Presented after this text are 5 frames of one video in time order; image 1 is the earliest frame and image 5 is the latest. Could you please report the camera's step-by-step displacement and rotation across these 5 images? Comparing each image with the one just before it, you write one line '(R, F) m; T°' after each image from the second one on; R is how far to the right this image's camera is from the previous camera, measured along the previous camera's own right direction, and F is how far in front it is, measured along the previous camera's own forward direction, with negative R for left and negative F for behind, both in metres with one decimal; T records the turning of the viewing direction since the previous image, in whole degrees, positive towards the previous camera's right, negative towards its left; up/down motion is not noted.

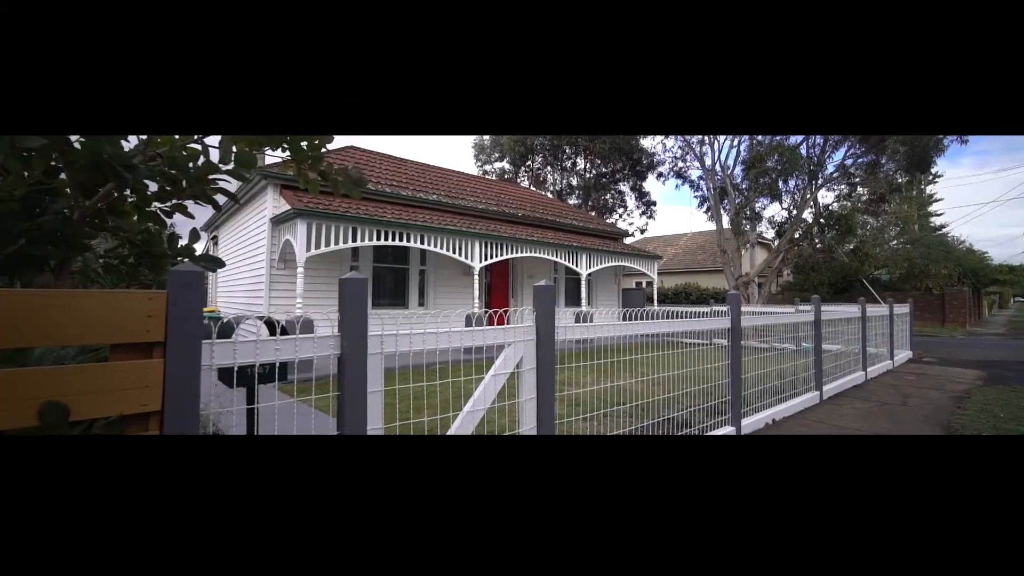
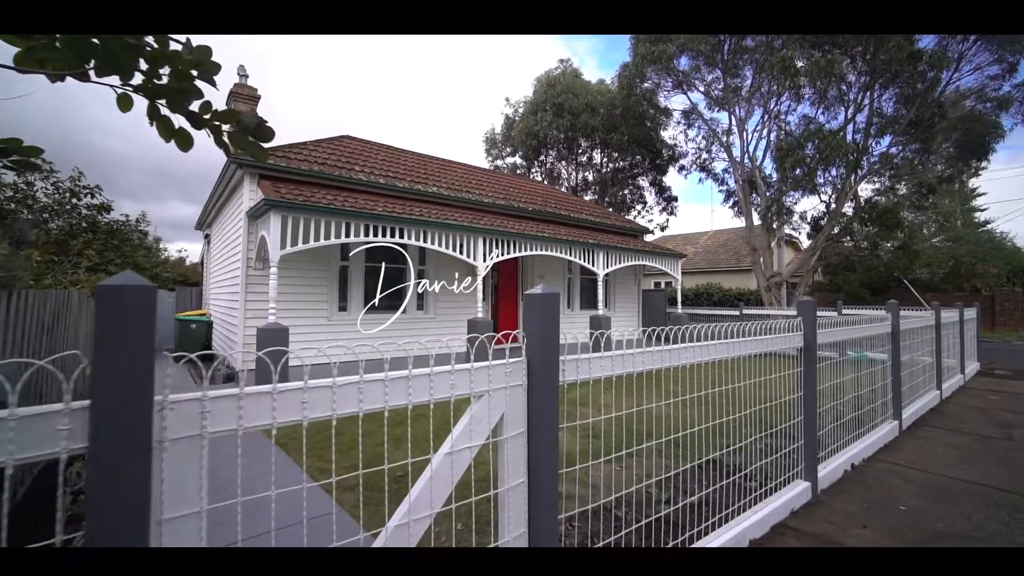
(+0.1, +1.1) m; -2°
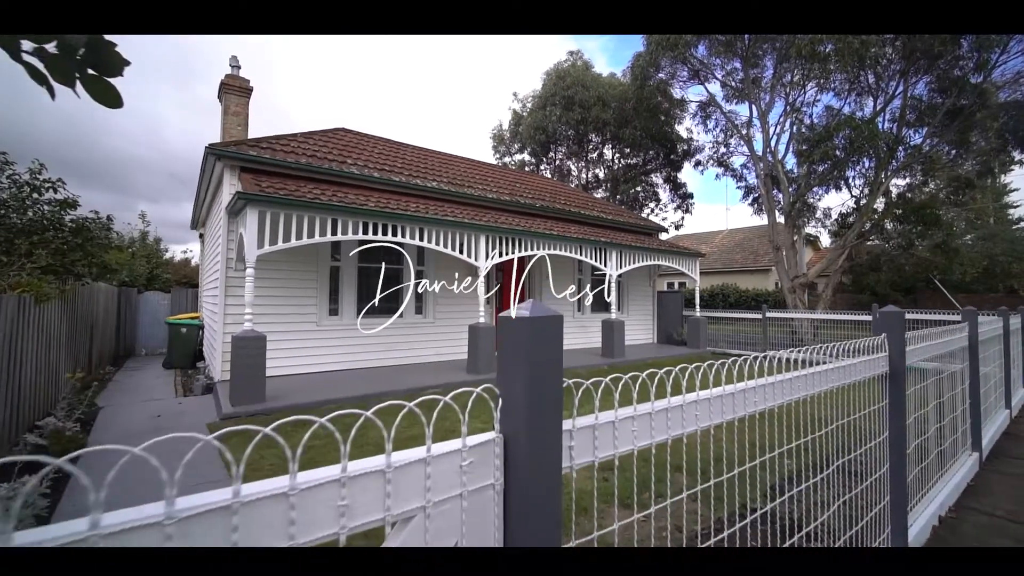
(+0.1, +0.8) m; -1°
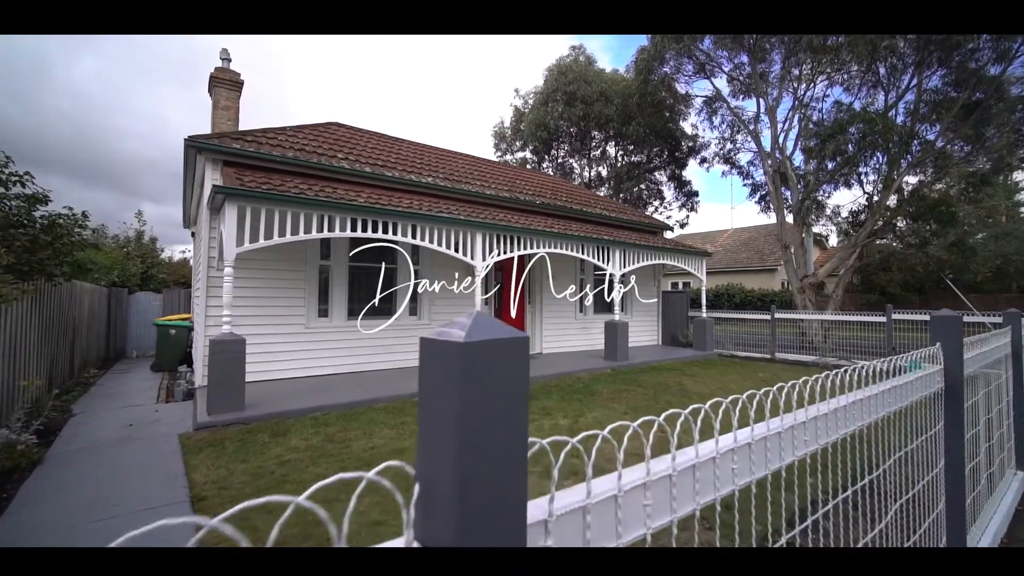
(+0.1, +0.4) m; 0°
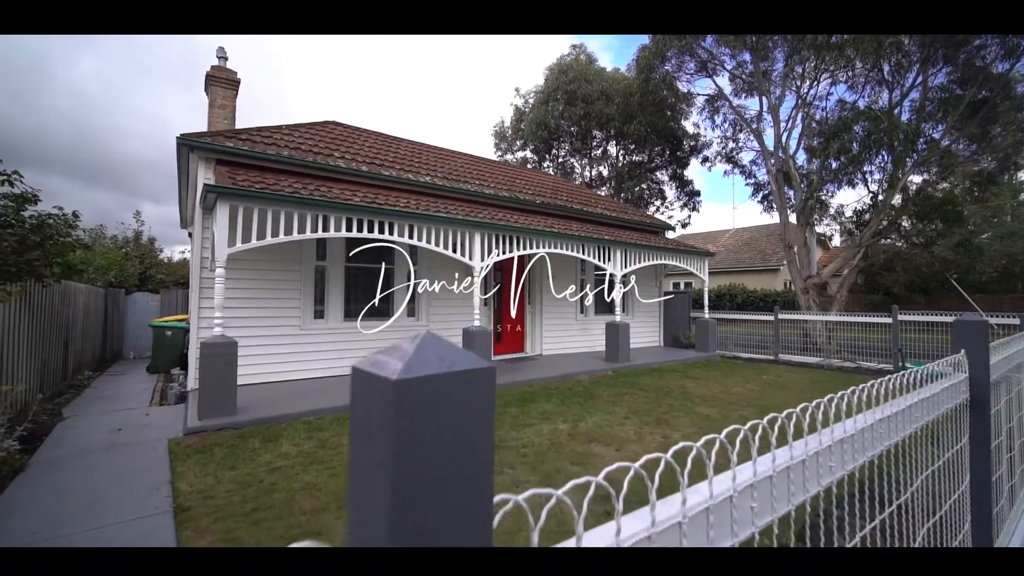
(0.0, +0.1) m; 0°
